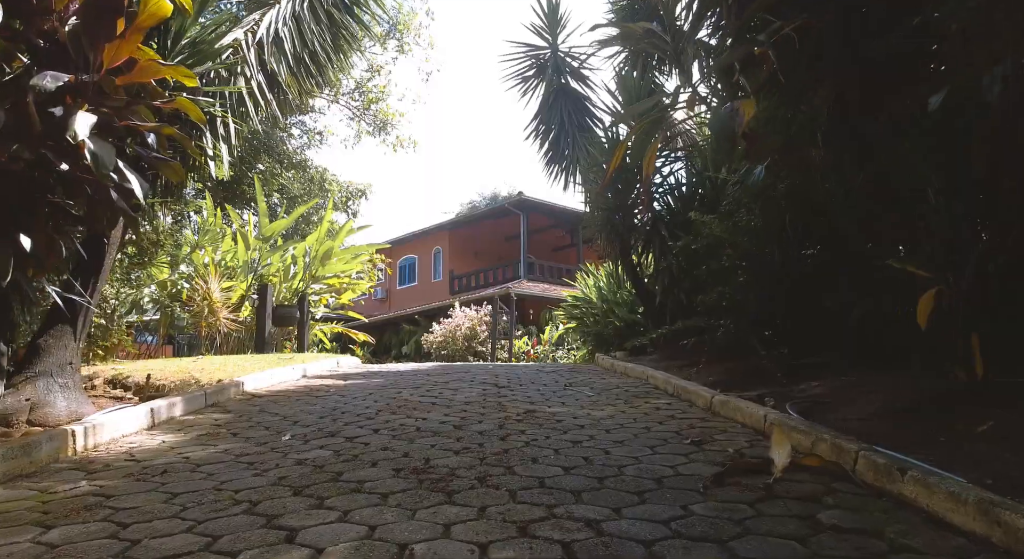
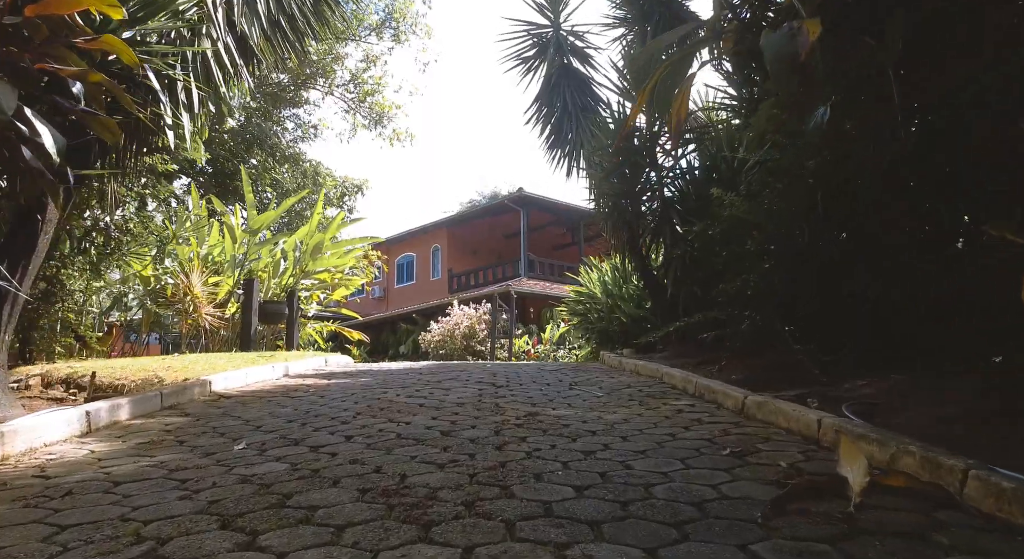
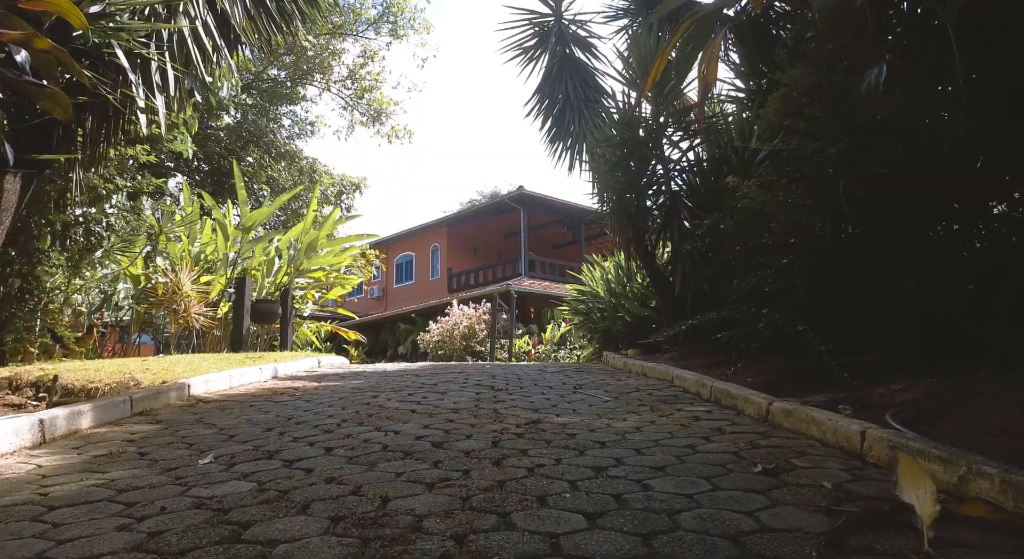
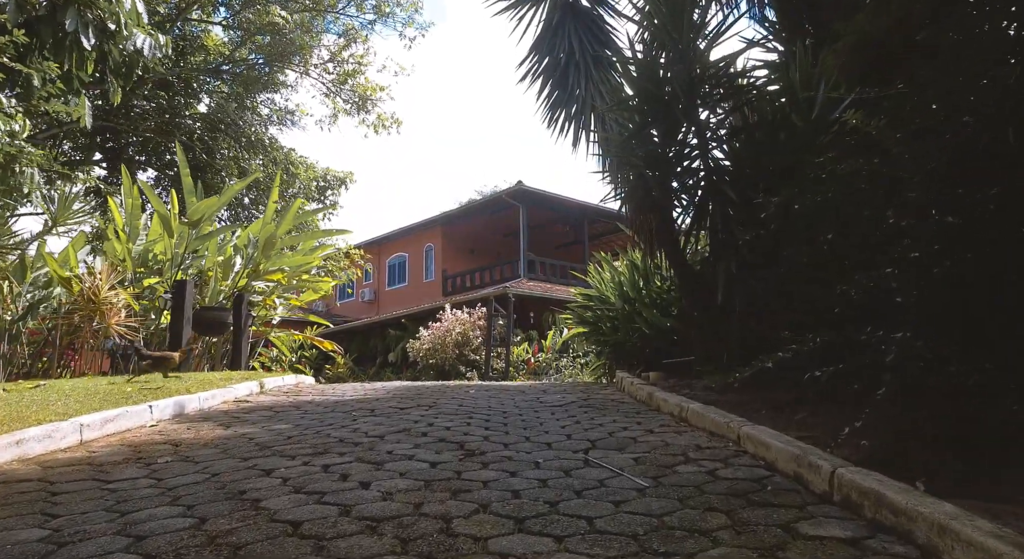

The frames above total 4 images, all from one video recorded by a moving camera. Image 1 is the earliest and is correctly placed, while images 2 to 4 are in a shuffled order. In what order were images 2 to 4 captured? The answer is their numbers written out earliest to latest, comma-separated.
2, 3, 4
